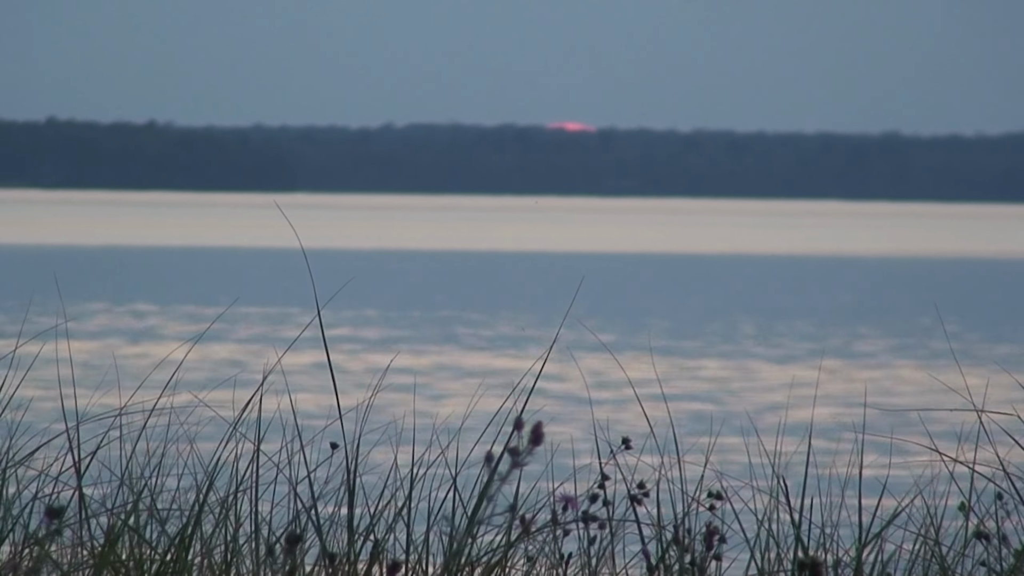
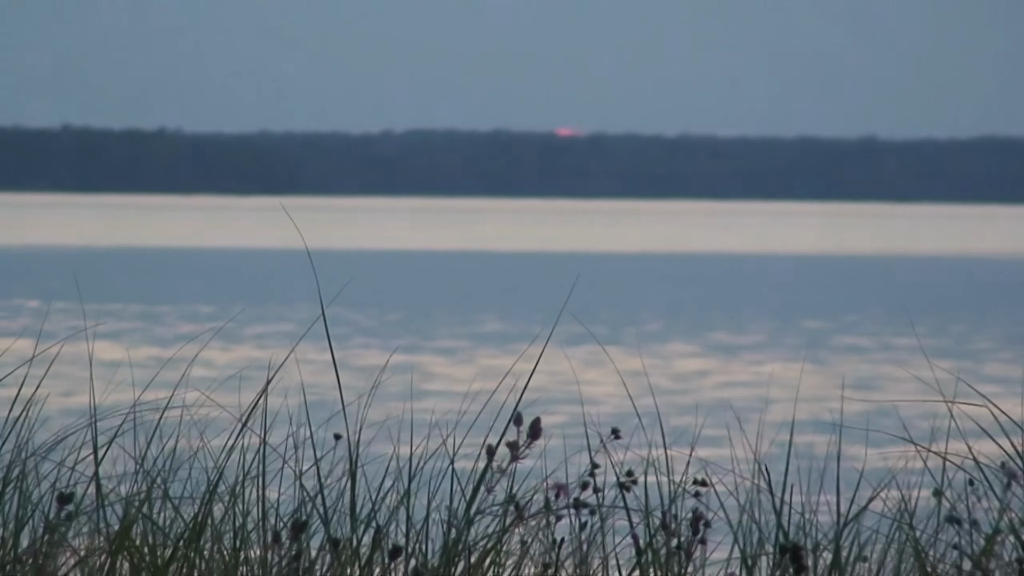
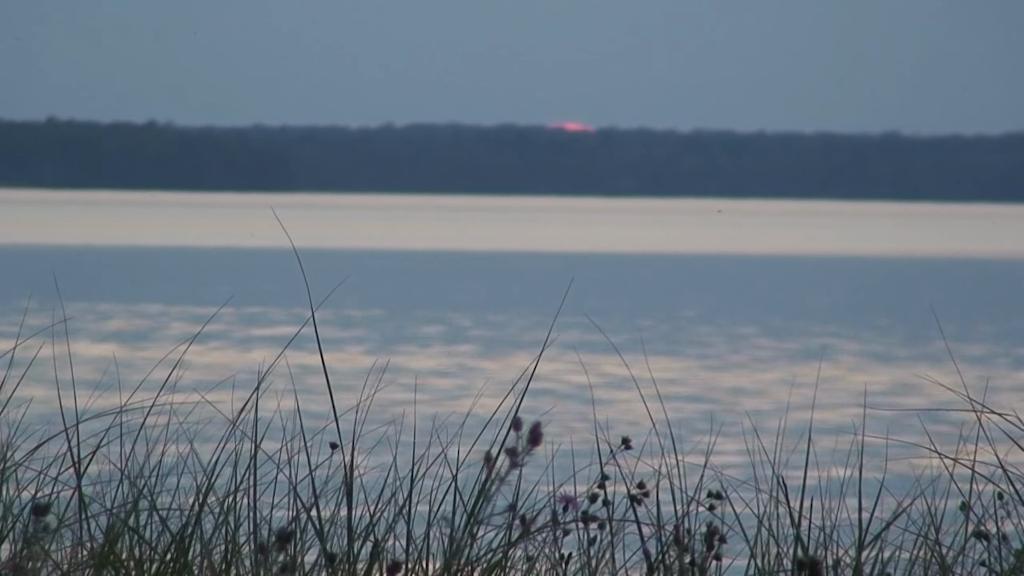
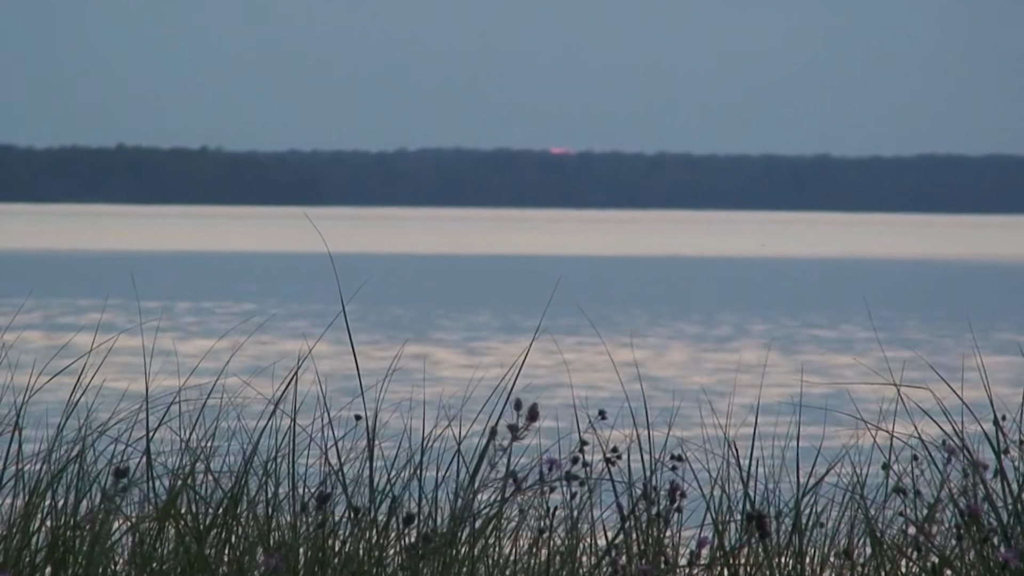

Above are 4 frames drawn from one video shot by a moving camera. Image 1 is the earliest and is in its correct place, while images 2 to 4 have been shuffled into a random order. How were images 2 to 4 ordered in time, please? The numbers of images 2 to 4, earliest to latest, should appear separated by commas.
3, 2, 4
